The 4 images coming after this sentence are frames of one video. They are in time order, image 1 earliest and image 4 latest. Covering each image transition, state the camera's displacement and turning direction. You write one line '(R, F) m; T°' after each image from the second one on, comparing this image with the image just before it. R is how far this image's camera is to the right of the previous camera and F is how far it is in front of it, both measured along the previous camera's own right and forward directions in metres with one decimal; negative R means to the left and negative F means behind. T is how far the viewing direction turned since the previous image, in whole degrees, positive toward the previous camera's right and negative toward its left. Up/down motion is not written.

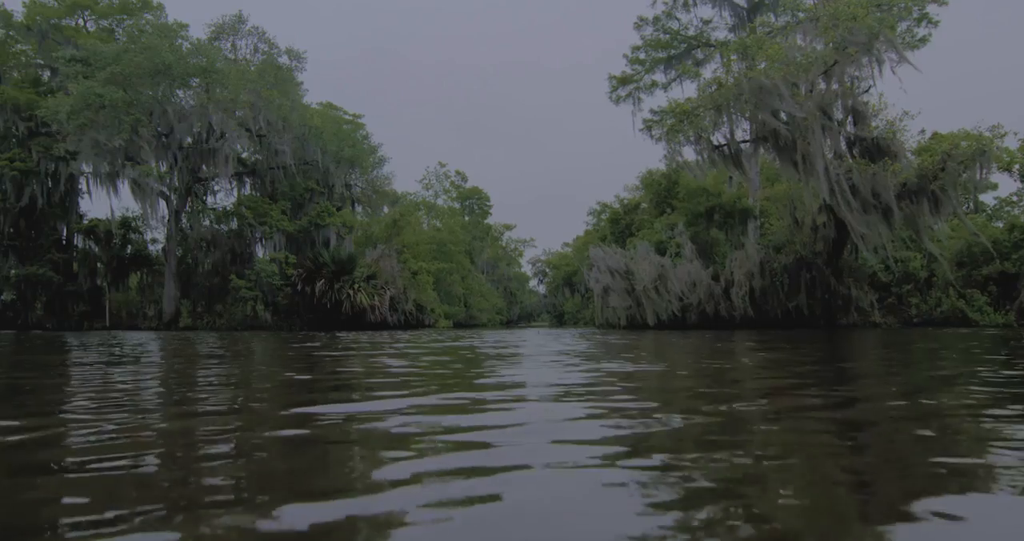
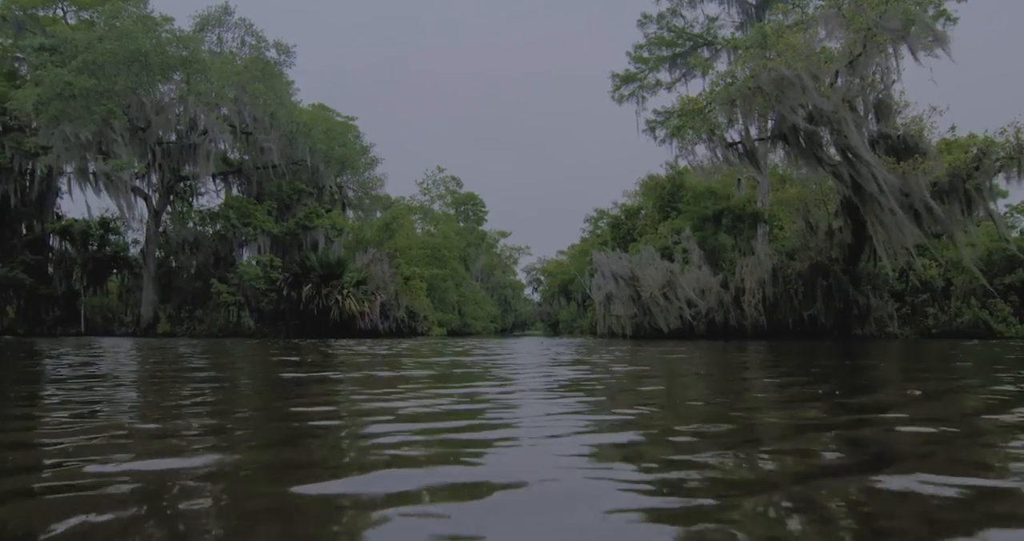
(-0.1, +1.0) m; 0°
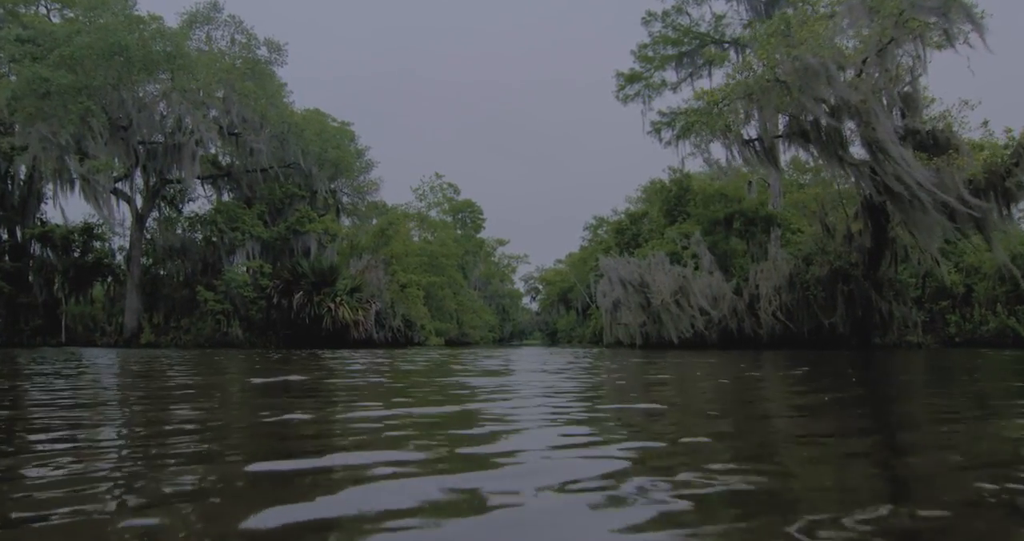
(-0.1, +0.9) m; 0°
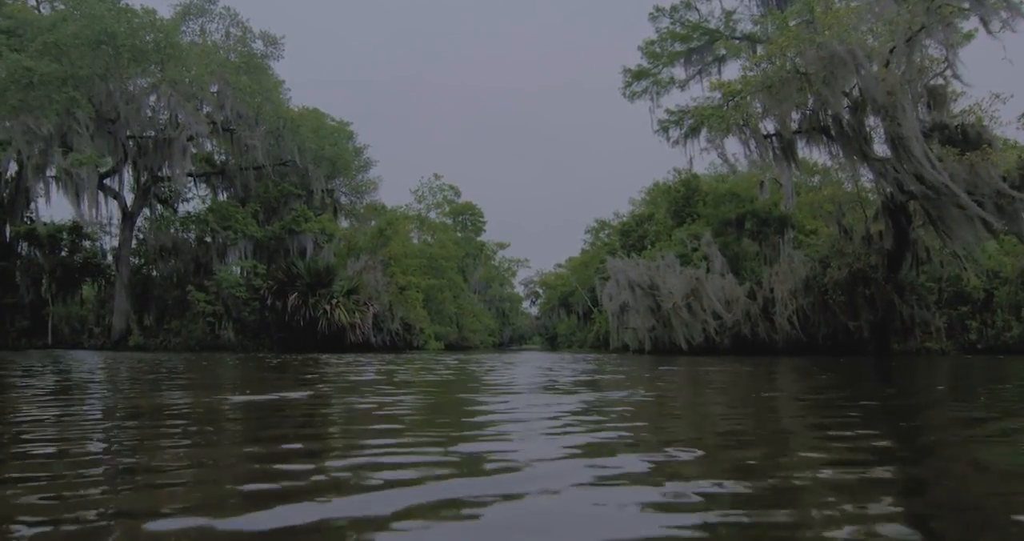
(-0.1, +0.7) m; 0°
